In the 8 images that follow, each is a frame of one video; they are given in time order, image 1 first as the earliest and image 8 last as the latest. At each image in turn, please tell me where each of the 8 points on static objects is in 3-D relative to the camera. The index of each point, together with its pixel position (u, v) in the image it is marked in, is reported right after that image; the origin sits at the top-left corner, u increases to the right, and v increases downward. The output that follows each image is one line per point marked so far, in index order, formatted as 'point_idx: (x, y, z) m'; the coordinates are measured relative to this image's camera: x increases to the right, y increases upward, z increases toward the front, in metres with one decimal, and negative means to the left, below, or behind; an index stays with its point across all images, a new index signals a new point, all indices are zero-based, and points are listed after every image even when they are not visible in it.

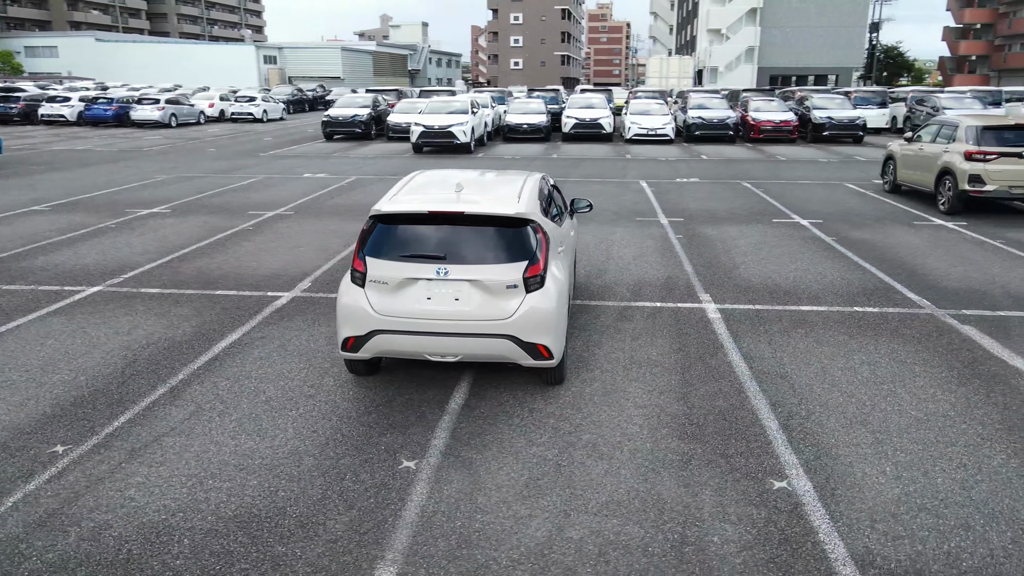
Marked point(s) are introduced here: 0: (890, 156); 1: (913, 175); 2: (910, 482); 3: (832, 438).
0: (+8.7, +3.0, +17.1) m
1: (+8.6, +2.4, +15.9) m
2: (+2.5, -1.2, +4.6) m
3: (+2.3, -1.1, +5.2) m
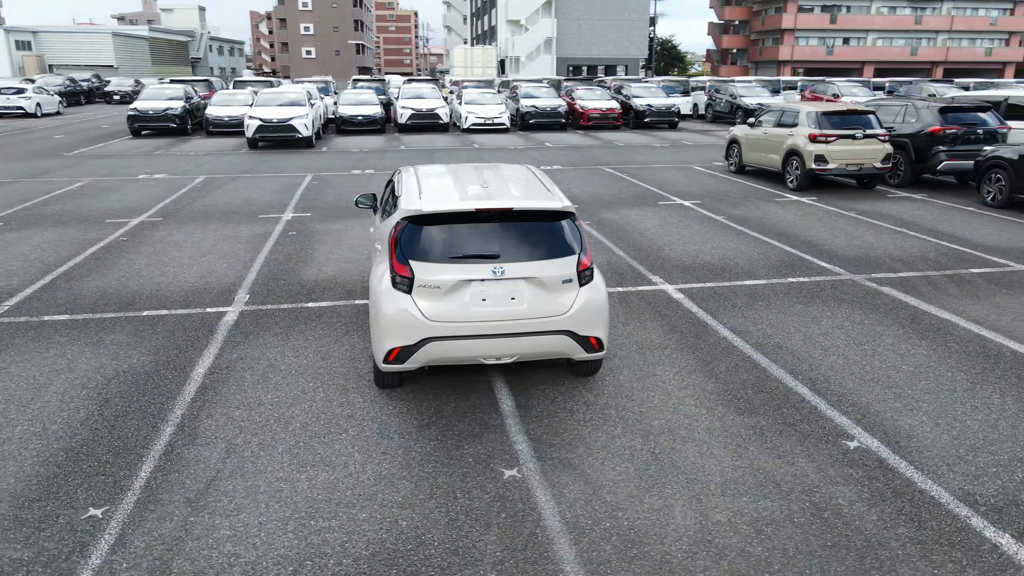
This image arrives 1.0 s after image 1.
0: (+5.6, +3.8, +18.8) m
1: (+5.9, +3.1, +17.6) m
2: (+3.1, -1.0, +5.2) m
3: (+2.8, -0.8, +5.8) m
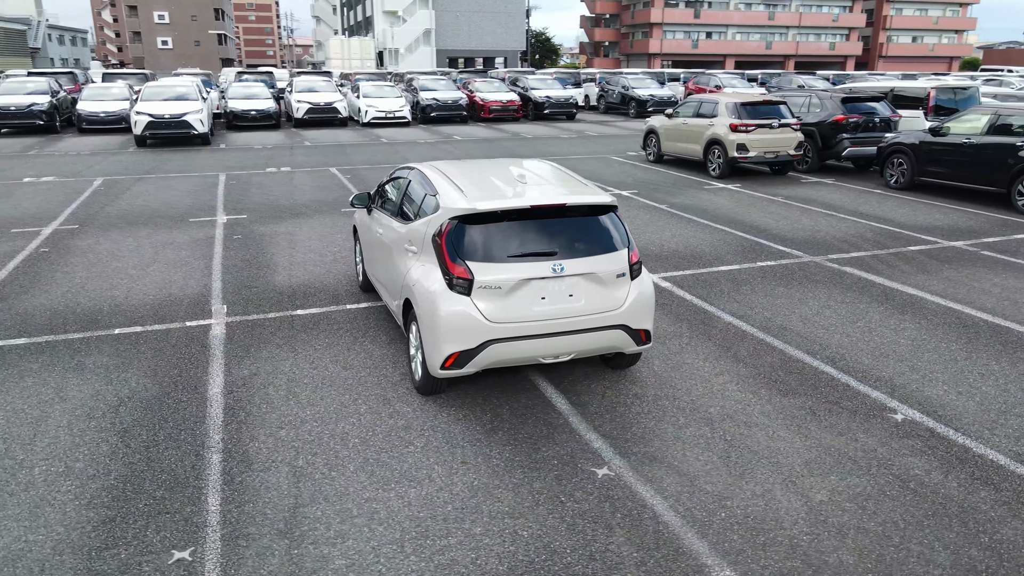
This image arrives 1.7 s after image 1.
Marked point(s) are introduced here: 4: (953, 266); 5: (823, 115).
0: (+3.6, +4.1, +19.4) m
1: (+4.1, +3.5, +18.2) m
2: (+3.5, -0.8, +5.7) m
3: (+3.1, -0.7, +6.1) m
4: (+5.6, +0.3, +9.3) m
5: (+7.3, +4.0, +17.2) m
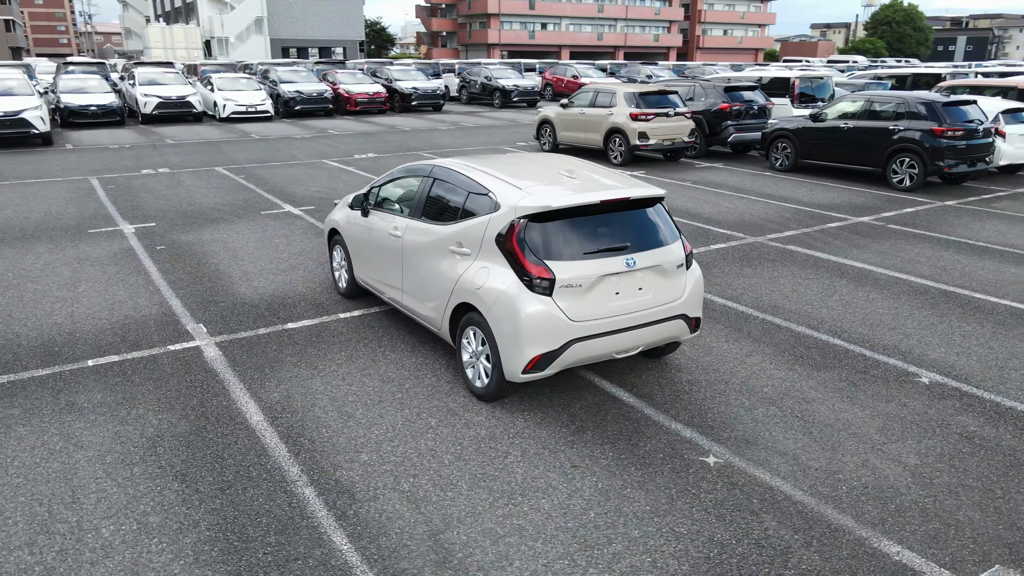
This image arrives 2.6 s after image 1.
0: (+0.8, +4.4, +19.7) m
1: (+1.6, +3.8, +18.7) m
2: (+3.9, -0.6, +6.3) m
3: (+3.4, -0.5, +6.7) m
4: (+5.1, +0.7, +10.3) m
5: (+4.9, +4.6, +18.2) m
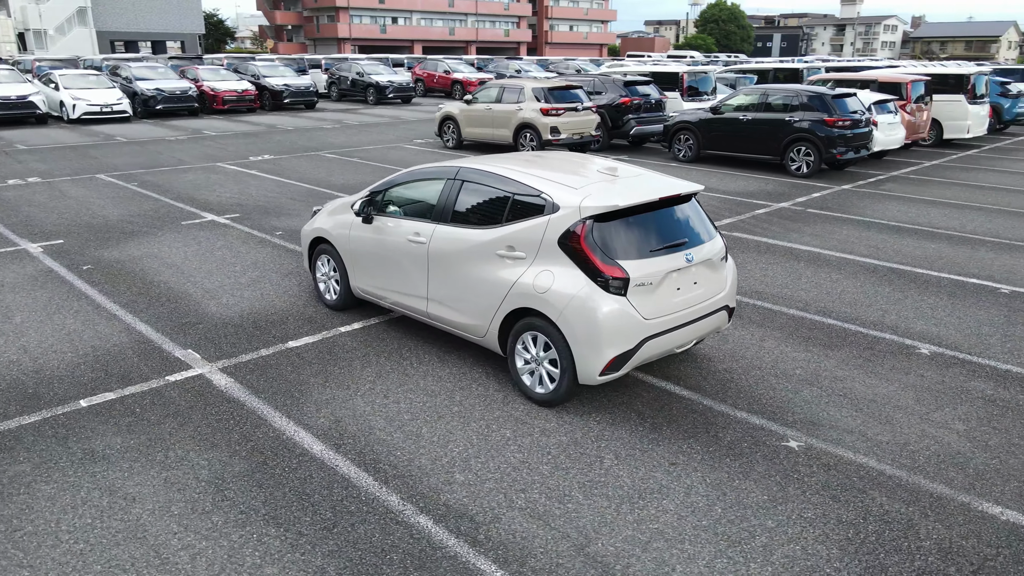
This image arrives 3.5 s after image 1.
0: (-1.7, +4.5, +19.5) m
1: (-0.8, +3.9, +18.6) m
2: (+4.1, -0.4, +7.0) m
3: (+3.5, -0.3, +7.2) m
4: (+4.4, +1.0, +11.1) m
5: (+2.5, +4.8, +18.8) m
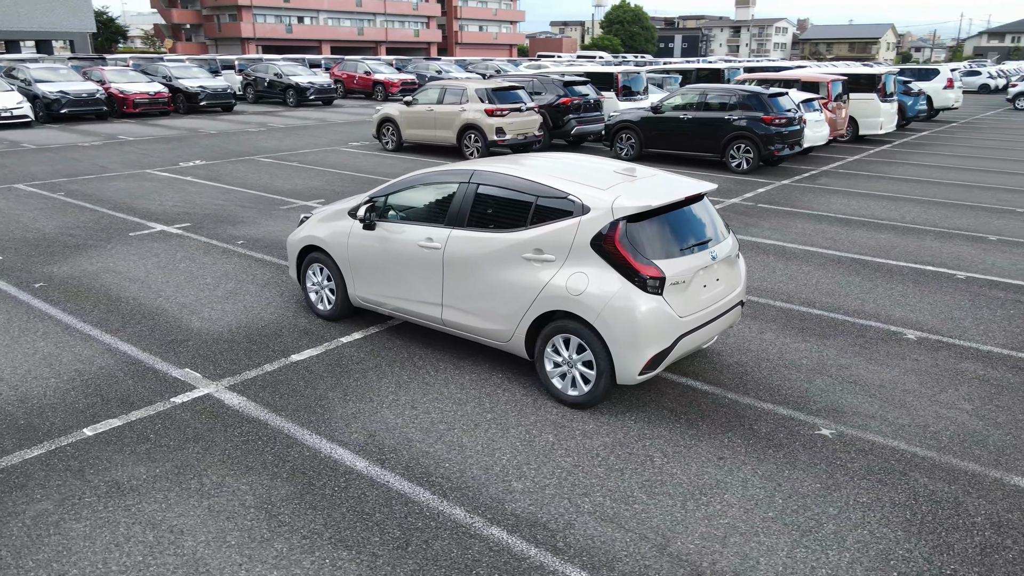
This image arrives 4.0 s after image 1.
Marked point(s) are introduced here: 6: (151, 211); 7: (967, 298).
0: (-3.3, +4.4, +19.1) m
1: (-2.2, +3.8, +18.4) m
2: (+4.1, -0.2, +7.4) m
3: (+3.4, -0.2, +7.6) m
4: (+3.9, +1.1, +11.5) m
5: (+1.0, +4.9, +19.0) m
6: (-5.9, +1.3, +12.1) m
7: (+4.8, -0.1, +7.9) m
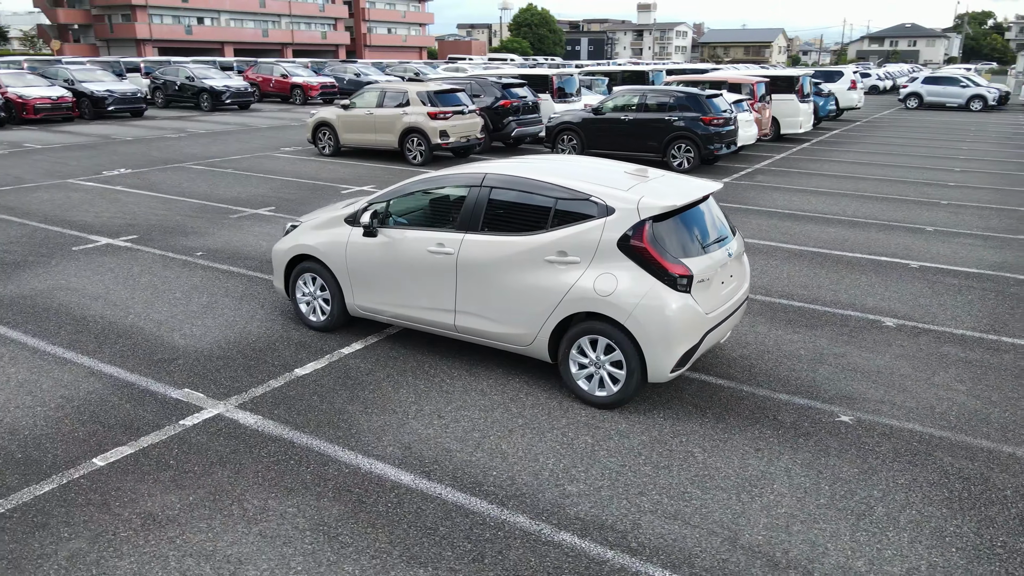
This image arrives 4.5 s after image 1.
0: (-4.8, +4.1, +18.7) m
1: (-3.7, +3.7, +18.0) m
2: (+4.0, -0.1, +7.8) m
3: (+3.3, -0.1, +7.9) m
4: (+3.3, +1.2, +11.9) m
5: (-0.6, +4.8, +19.0) m
6: (-6.5, +1.0, +11.3) m
7: (+4.7, 0.0, +8.4) m
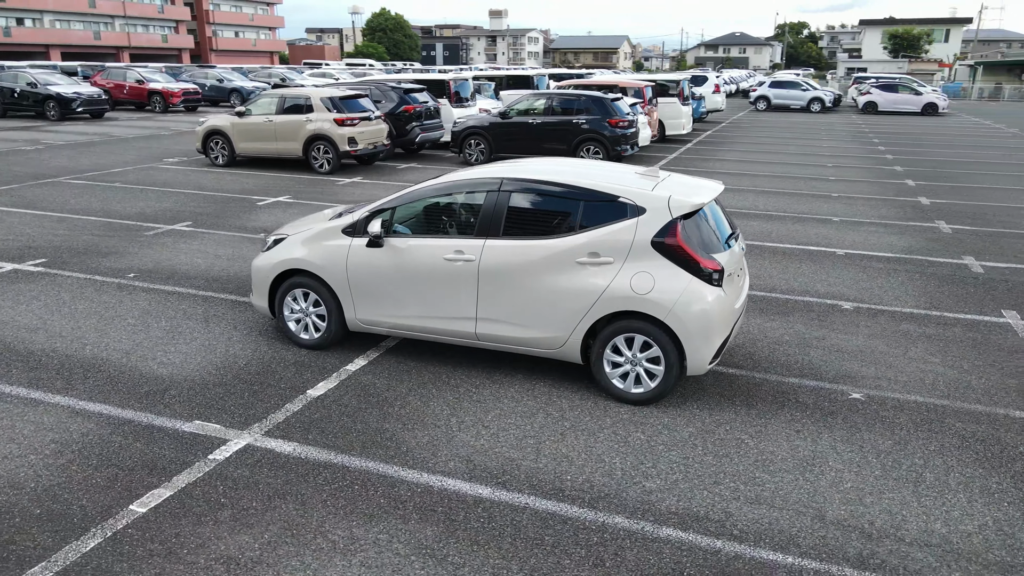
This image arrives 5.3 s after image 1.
0: (-7.1, +3.7, +17.6) m
1: (-5.8, +3.3, +17.2) m
2: (+3.7, 0.0, +8.5) m
3: (+3.1, 0.0, +8.5) m
4: (+2.2, +1.2, +12.4) m
5: (-3.0, +4.6, +18.6) m
6: (-7.3, +0.6, +10.1) m
7: (+4.3, +0.2, +9.1) m
